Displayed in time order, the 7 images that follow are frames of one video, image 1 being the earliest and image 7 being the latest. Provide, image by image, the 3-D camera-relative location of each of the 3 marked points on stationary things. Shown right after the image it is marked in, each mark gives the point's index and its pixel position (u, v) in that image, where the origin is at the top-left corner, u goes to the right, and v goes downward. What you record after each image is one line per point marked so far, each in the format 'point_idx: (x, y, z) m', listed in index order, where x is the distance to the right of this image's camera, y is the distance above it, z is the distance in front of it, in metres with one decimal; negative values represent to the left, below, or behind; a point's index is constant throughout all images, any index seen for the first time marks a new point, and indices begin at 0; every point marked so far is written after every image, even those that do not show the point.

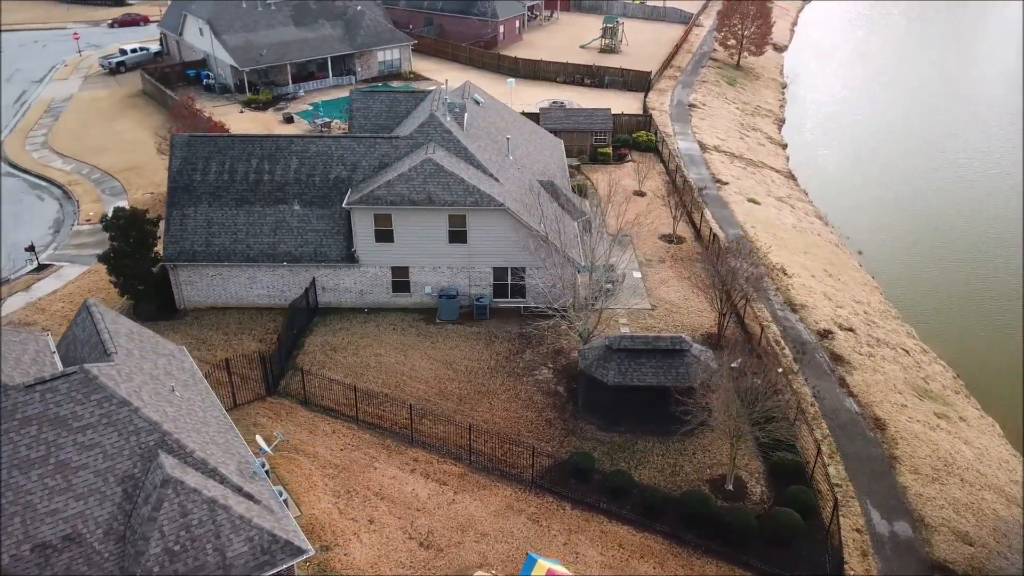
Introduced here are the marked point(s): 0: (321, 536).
0: (-4.7, -6.0, +19.5) m
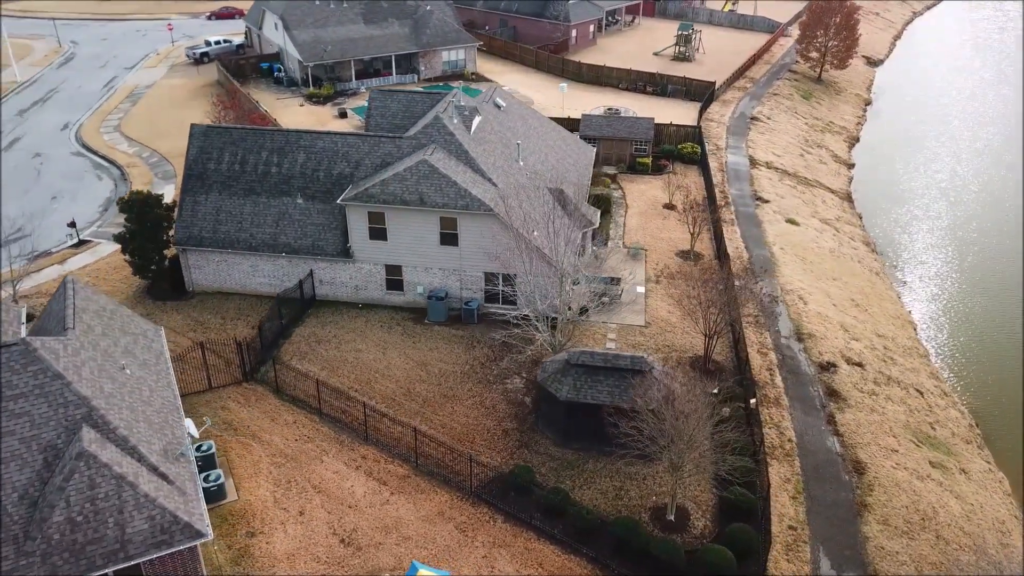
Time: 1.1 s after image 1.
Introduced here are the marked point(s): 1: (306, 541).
0: (-6.6, -5.9, +20.0) m
1: (-5.0, -6.1, +19.6) m
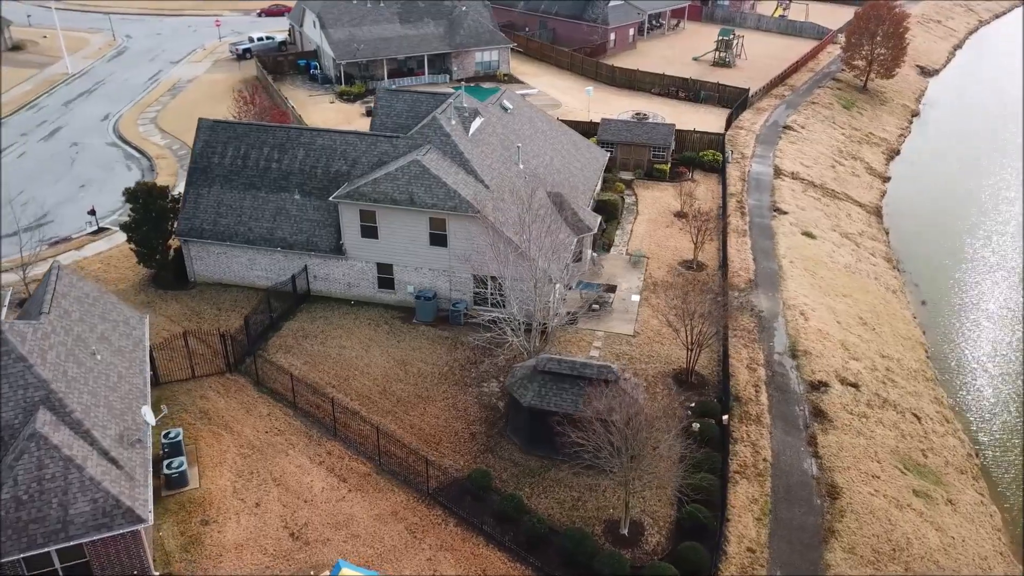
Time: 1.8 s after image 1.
0: (-7.8, -5.7, +20.4) m
1: (-6.3, -6.0, +19.9) m
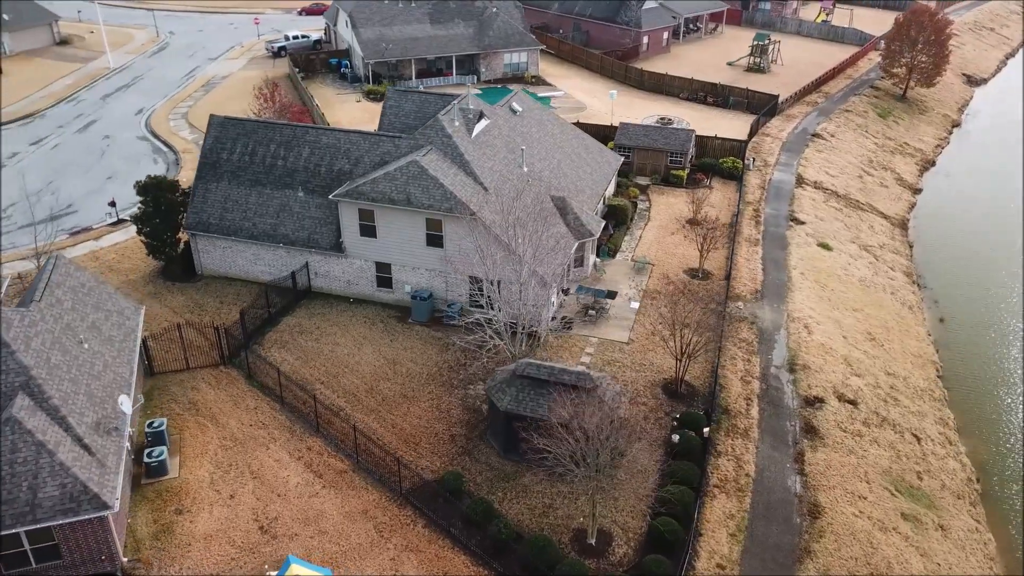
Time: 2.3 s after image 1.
0: (-8.6, -5.5, +20.8) m
1: (-7.2, -5.9, +20.2) m
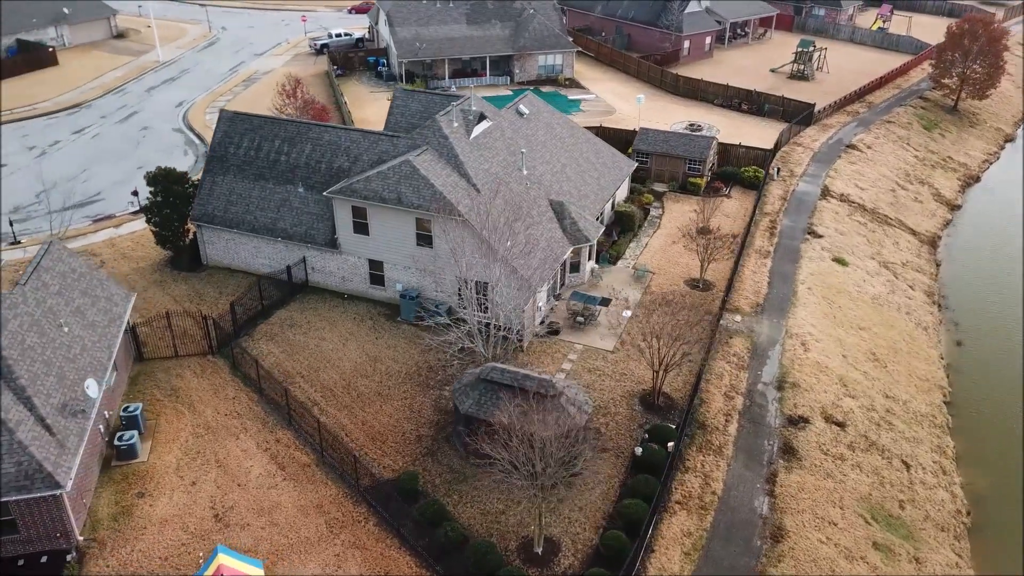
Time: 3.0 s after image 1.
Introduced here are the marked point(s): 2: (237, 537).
0: (-9.8, -5.2, +21.4) m
1: (-8.4, -5.7, +20.7) m
2: (-6.8, -6.2, +19.9) m
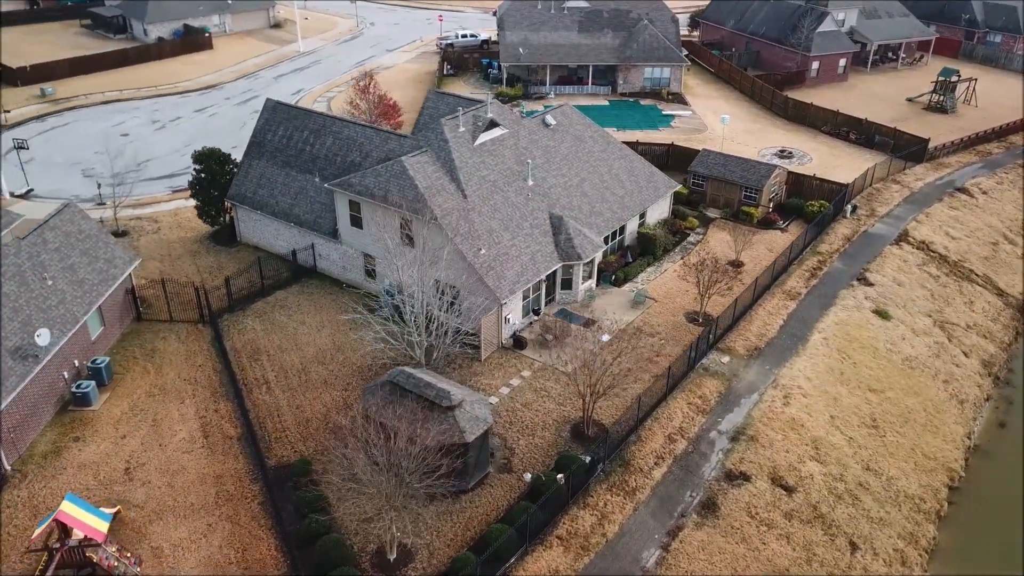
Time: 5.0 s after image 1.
0: (-12.6, -4.2, +23.6) m
1: (-11.5, -4.8, +22.7) m
2: (-10.1, -5.4, +21.6) m
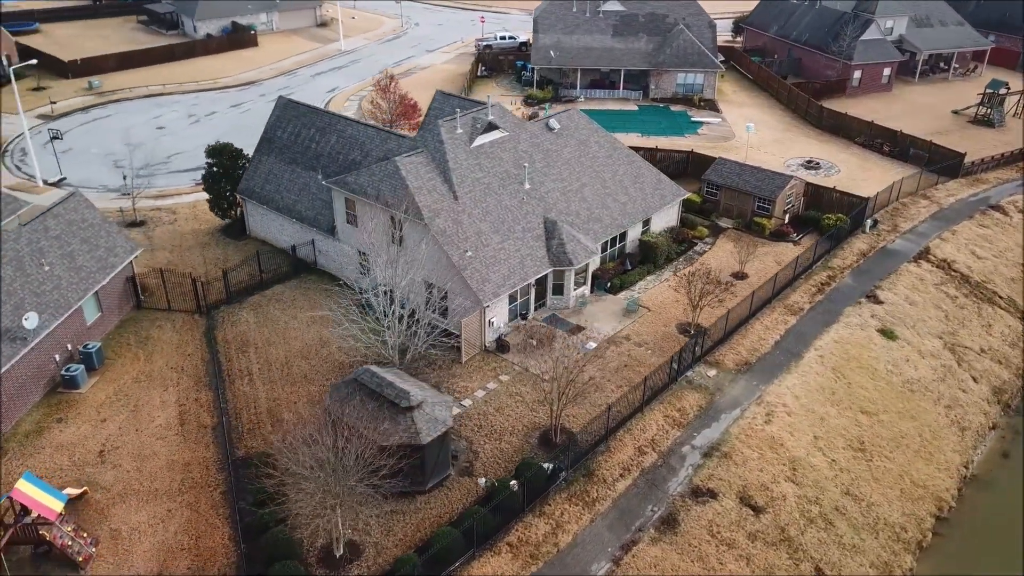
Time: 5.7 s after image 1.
0: (-13.5, -3.8, +24.5) m
1: (-12.5, -4.4, +23.5) m
2: (-11.3, -5.1, +22.3) m
